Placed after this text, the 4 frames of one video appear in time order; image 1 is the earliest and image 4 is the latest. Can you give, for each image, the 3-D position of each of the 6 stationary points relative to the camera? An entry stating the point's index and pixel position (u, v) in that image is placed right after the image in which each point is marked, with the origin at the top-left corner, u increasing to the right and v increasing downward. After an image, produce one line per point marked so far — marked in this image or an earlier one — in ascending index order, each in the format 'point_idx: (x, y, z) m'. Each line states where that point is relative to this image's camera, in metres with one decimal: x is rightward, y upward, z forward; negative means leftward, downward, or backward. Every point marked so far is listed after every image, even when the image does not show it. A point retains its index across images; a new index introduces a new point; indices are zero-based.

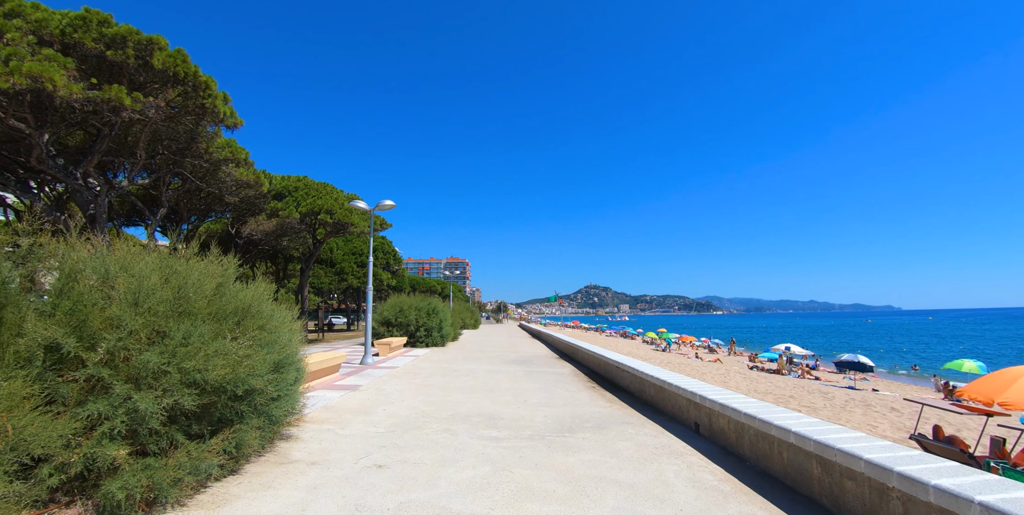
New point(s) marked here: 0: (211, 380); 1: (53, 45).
0: (-2.4, -1.0, +3.7) m
1: (-9.3, +4.3, +9.8) m
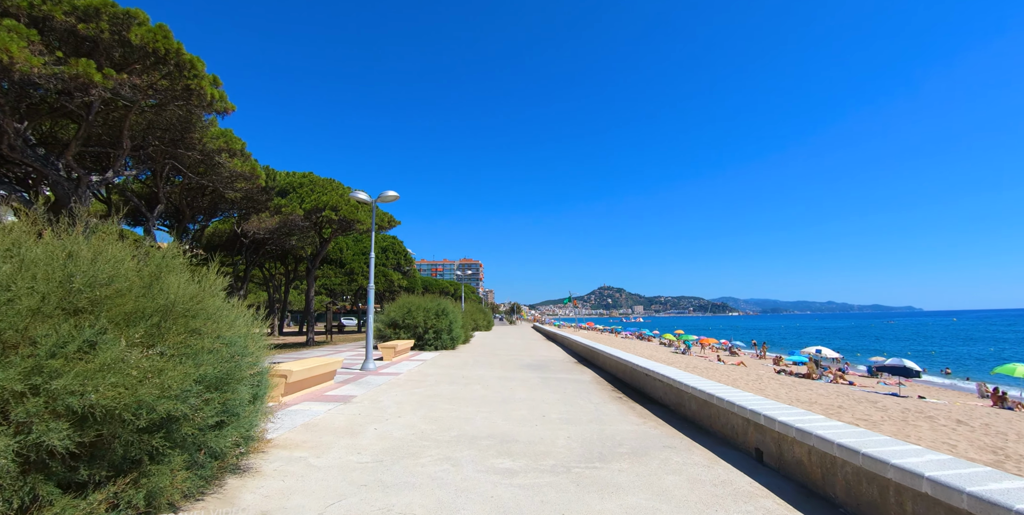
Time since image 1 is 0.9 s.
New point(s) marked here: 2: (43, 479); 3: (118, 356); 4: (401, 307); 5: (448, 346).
0: (-2.2, -0.8, +2.6) m
1: (-9.1, +4.4, +8.9) m
2: (-2.5, -1.2, +2.5) m
3: (-2.2, -0.6, +2.8) m
4: (-4.1, -1.9, +17.8) m
5: (-2.5, -3.4, +18.6) m
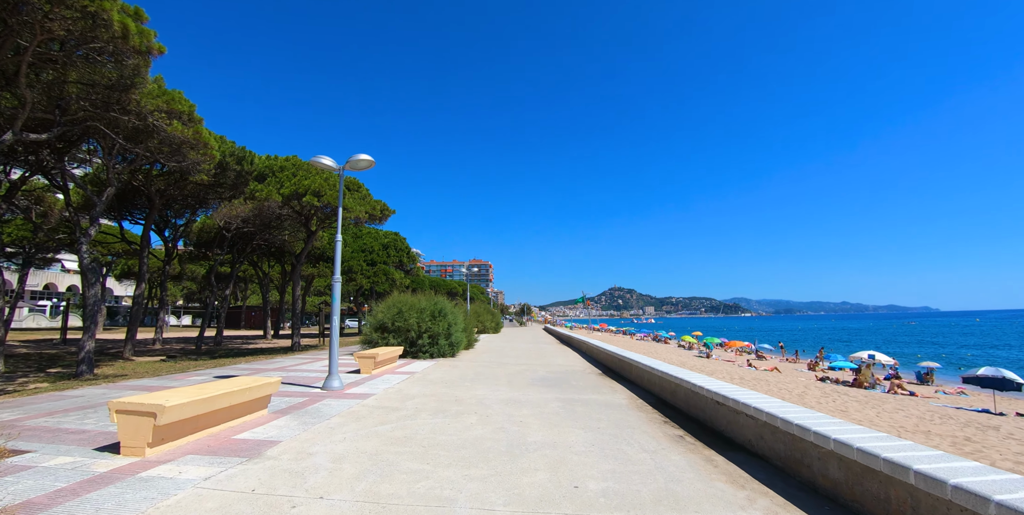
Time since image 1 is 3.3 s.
0: (-2.3, -0.5, -0.3) m
1: (-9.0, +4.7, +6.2) m
2: (-2.5, -0.8, -0.3) m
3: (-2.3, -0.2, -0.1) m
4: (-3.8, -1.6, +15.0) m
5: (-2.1, -3.1, +15.7) m
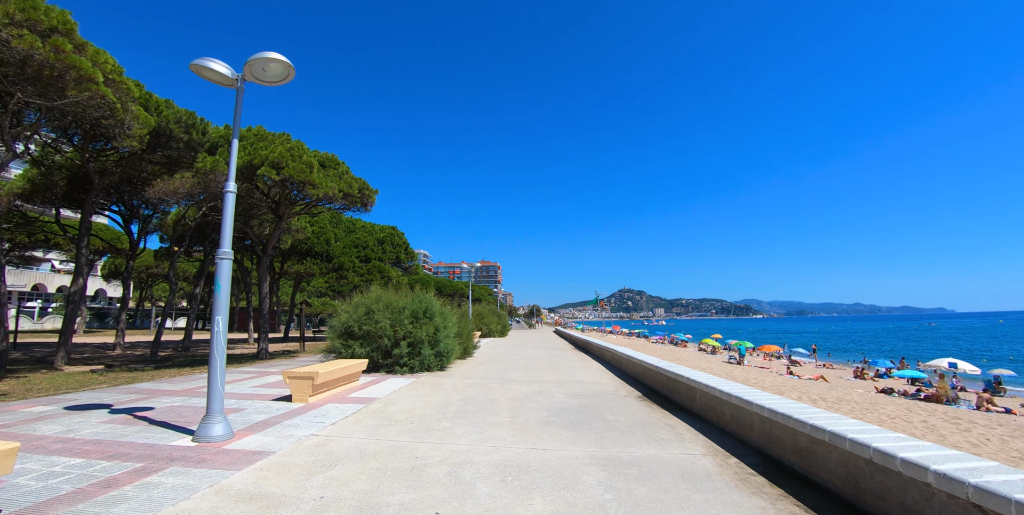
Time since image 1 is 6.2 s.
0: (-2.4, 0.0, -3.8) m
1: (-9.0, +5.2, +2.8) m
2: (-2.6, -0.3, -3.9) m
3: (-2.4, +0.3, -3.7) m
4: (-3.6, -1.1, +11.4) m
5: (-2.0, -2.7, +12.1) m
